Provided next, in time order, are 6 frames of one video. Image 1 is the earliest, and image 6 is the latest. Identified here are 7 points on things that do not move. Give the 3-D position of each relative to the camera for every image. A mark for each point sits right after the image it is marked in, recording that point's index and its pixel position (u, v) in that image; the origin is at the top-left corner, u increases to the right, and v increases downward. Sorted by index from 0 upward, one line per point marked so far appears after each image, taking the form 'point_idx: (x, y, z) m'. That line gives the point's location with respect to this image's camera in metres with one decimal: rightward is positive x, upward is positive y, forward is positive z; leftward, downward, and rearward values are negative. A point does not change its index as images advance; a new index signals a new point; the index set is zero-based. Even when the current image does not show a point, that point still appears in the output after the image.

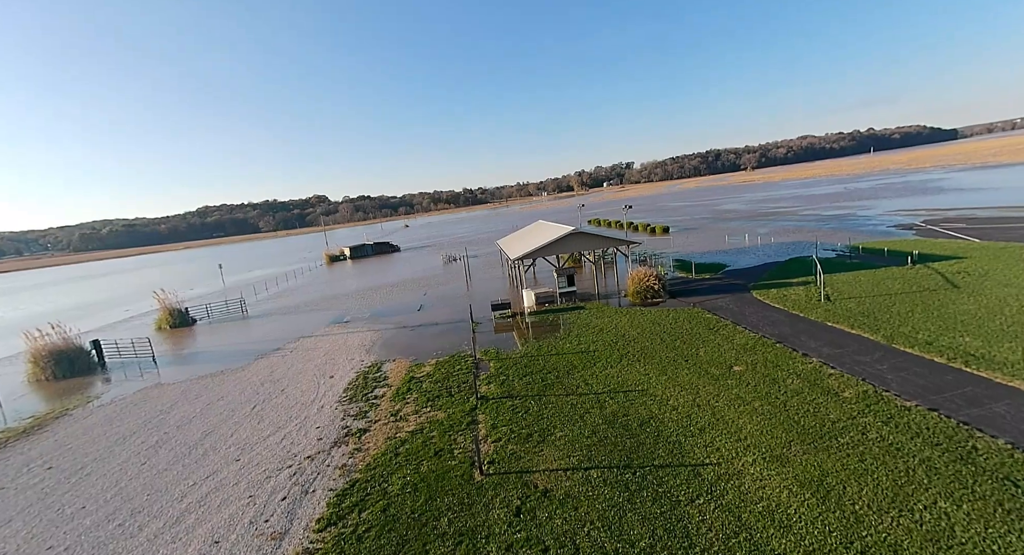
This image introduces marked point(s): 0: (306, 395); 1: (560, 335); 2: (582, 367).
0: (-6.7, -3.8, +14.8) m
1: (+1.9, -2.3, +18.2) m
2: (+2.3, -2.9, +14.6) m
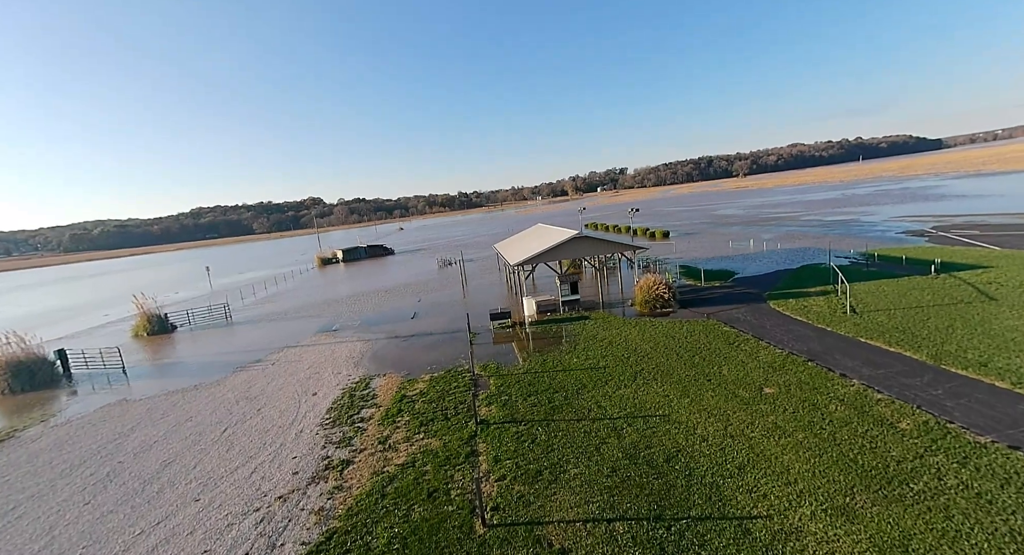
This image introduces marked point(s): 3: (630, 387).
0: (-6.6, -4.0, +13.2) m
1: (+2.0, -2.6, +16.8) m
2: (+2.3, -3.1, +13.2) m
3: (+3.3, -3.1, +12.7) m
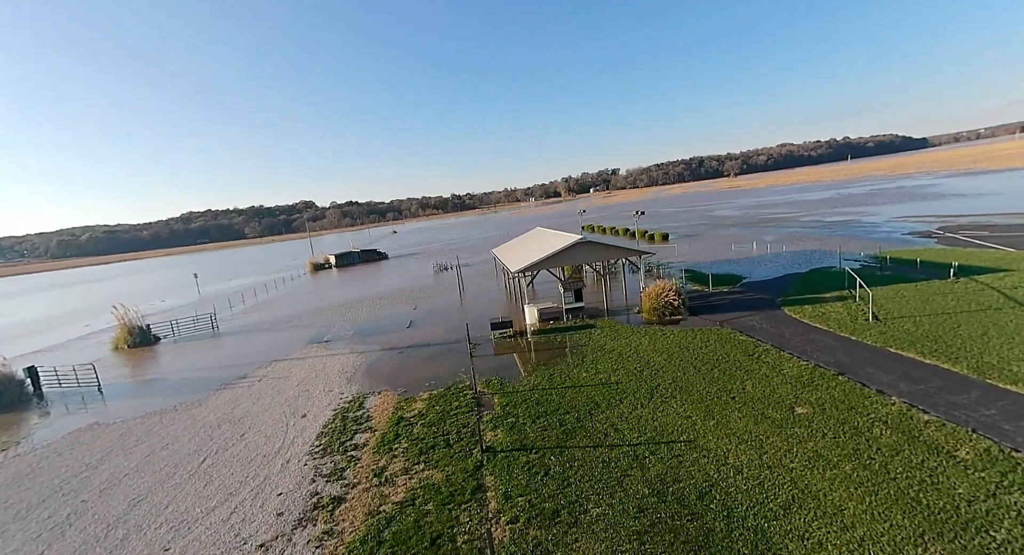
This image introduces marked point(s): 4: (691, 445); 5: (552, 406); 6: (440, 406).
0: (-6.4, -4.4, +12.1) m
1: (+2.1, -2.9, +15.7) m
2: (+2.5, -3.4, +12.1) m
3: (+3.5, -3.3, +11.7) m
4: (+3.8, -3.6, +9.7) m
5: (+1.1, -3.5, +12.4) m
6: (-2.1, -3.7, +13.3) m
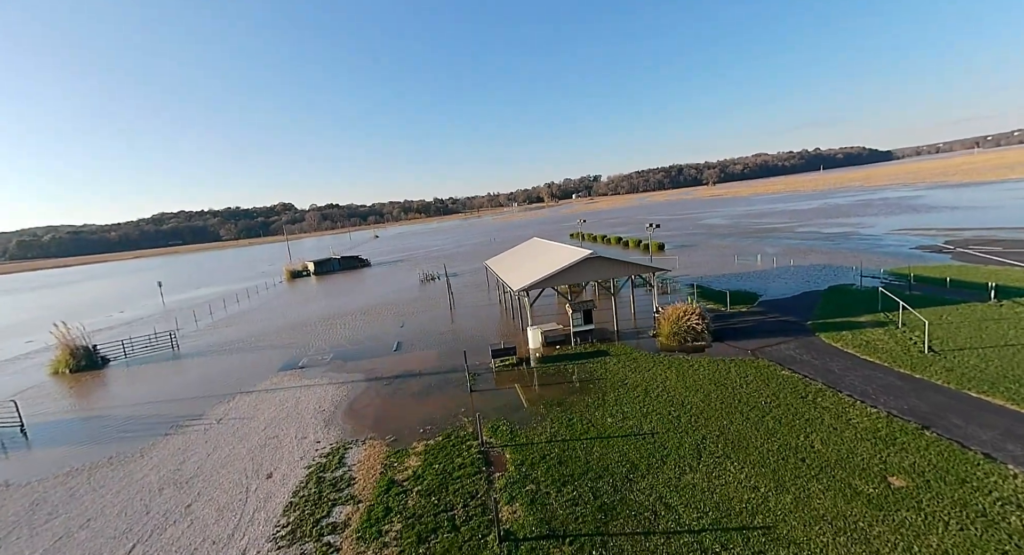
0: (-6.0, -5.0, +9.5) m
1: (+2.4, -3.6, +13.5) m
2: (+2.9, -4.1, +9.9) m
3: (+3.9, -4.0, +9.5) m
4: (+4.3, -4.2, +7.5) m
5: (+1.5, -4.2, +10.1) m
6: (-1.7, -4.4, +10.8) m
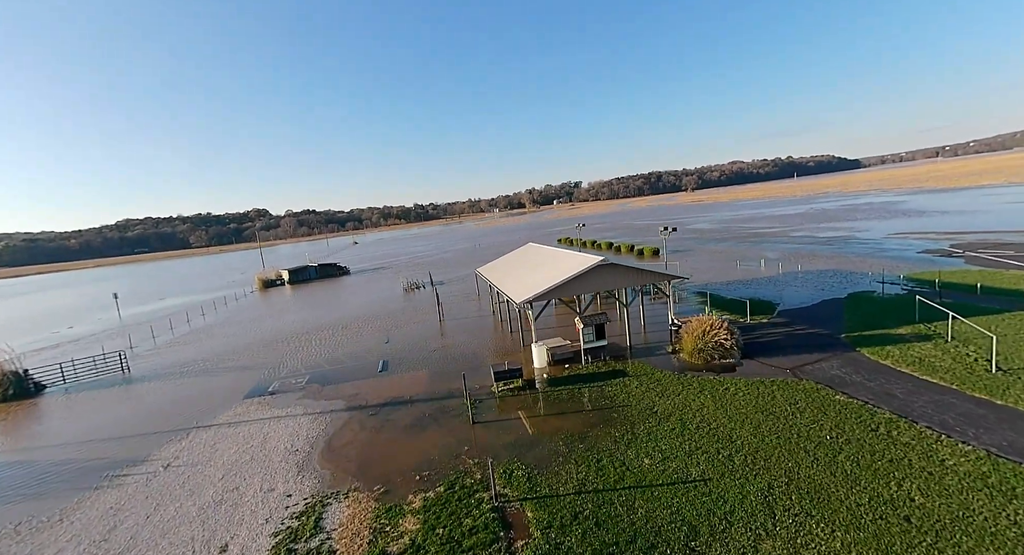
0: (-5.4, -5.3, +7.0) m
1: (+2.7, -3.9, +11.4) m
2: (+3.4, -4.3, +7.8) m
3: (+4.4, -4.3, +7.5) m
4: (+4.9, -4.5, +5.5) m
5: (+2.0, -4.4, +7.9) m
6: (-1.3, -4.7, +8.5) m
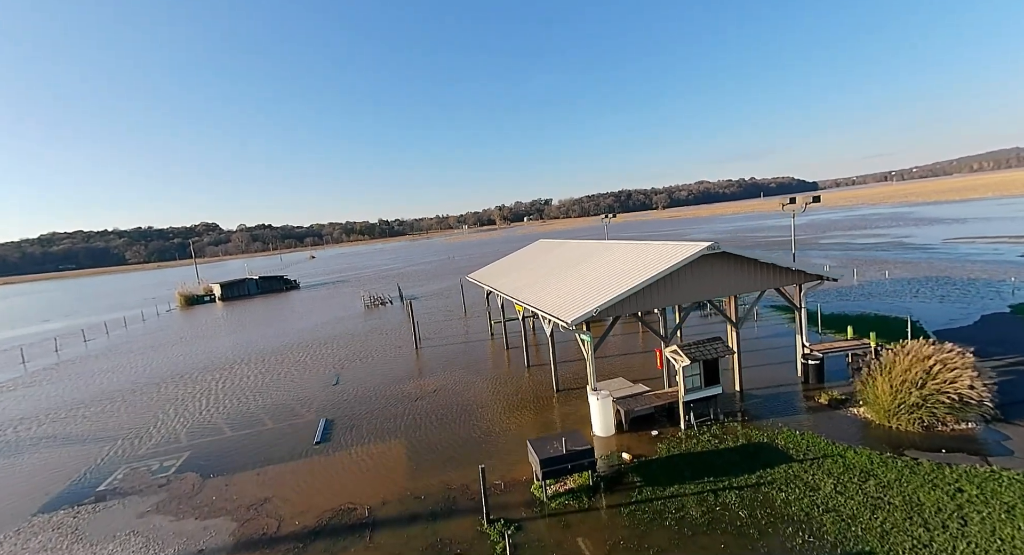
0: (-3.8, -4.8, -1.1) m
1: (+4.1, -3.7, +3.9) m
2: (+5.0, -3.9, +0.4) m
3: (+6.1, -3.8, +0.2) m
4: (+6.7, -3.9, -1.8) m
5: (+3.6, -4.0, +0.4) m
6: (+0.3, -4.3, +0.8) m
